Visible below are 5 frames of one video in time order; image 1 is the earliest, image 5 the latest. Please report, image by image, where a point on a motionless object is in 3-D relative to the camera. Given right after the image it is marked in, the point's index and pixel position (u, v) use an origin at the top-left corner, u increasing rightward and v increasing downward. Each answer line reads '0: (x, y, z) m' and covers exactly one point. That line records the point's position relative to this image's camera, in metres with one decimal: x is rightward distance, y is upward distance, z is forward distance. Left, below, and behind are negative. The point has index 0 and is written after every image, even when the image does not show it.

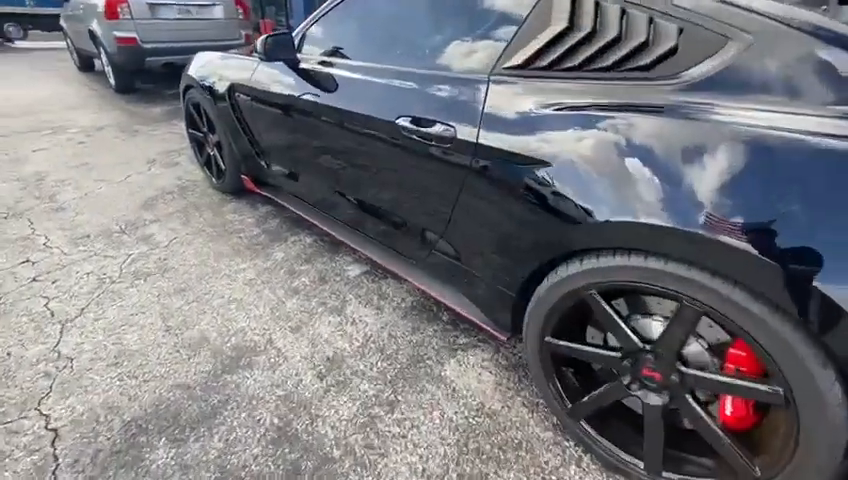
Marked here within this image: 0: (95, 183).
0: (-3.3, +0.6, +4.0) m
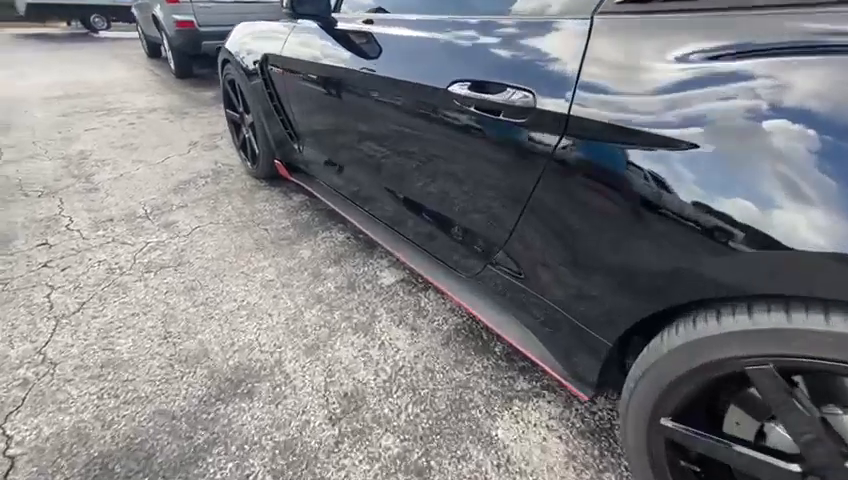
0: (-2.8, +0.7, +3.8) m
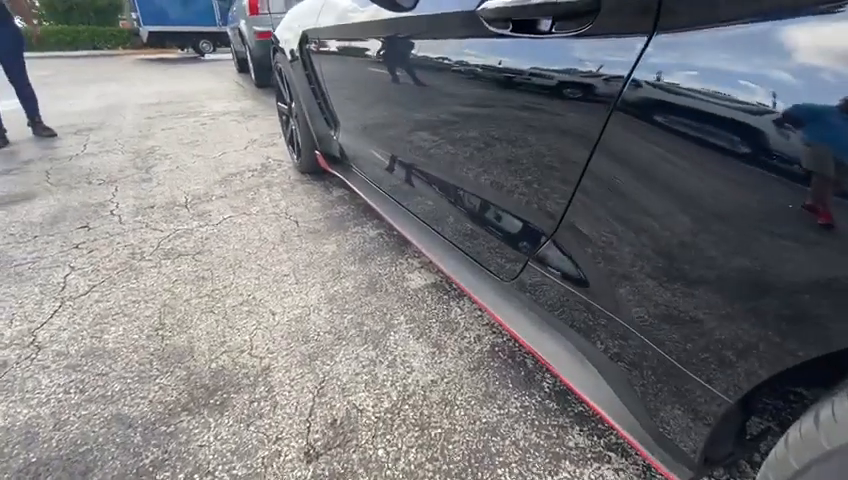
0: (-2.3, +0.8, +3.9) m
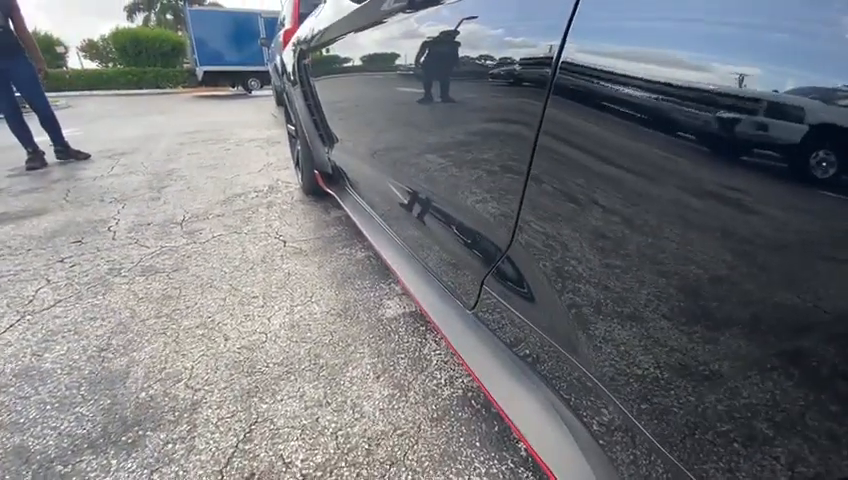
0: (-2.1, +0.6, +3.9) m
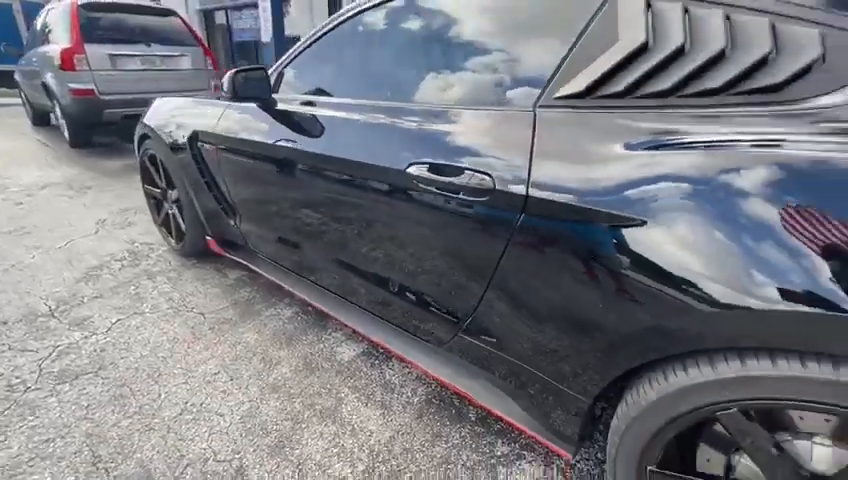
0: (-3.3, -0.1, +3.3) m
